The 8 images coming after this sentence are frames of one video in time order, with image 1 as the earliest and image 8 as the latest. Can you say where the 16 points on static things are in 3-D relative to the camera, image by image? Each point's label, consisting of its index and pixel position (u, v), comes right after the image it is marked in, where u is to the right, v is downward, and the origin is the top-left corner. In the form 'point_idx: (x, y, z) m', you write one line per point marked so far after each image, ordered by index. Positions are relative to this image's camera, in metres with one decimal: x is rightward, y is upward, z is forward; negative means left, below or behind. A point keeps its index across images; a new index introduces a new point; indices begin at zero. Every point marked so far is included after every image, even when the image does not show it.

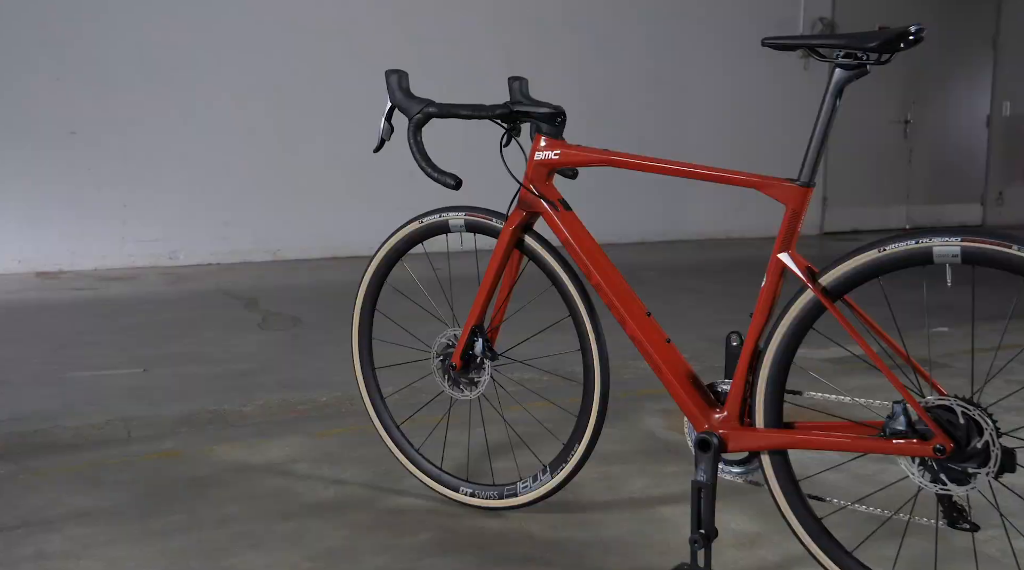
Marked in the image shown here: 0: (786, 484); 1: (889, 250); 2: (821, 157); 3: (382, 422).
0: (+0.7, -0.5, +3.2) m
1: (+0.9, +0.1, +2.9) m
2: (+0.7, +0.3, +3.0) m
3: (-0.4, -0.4, +3.8) m
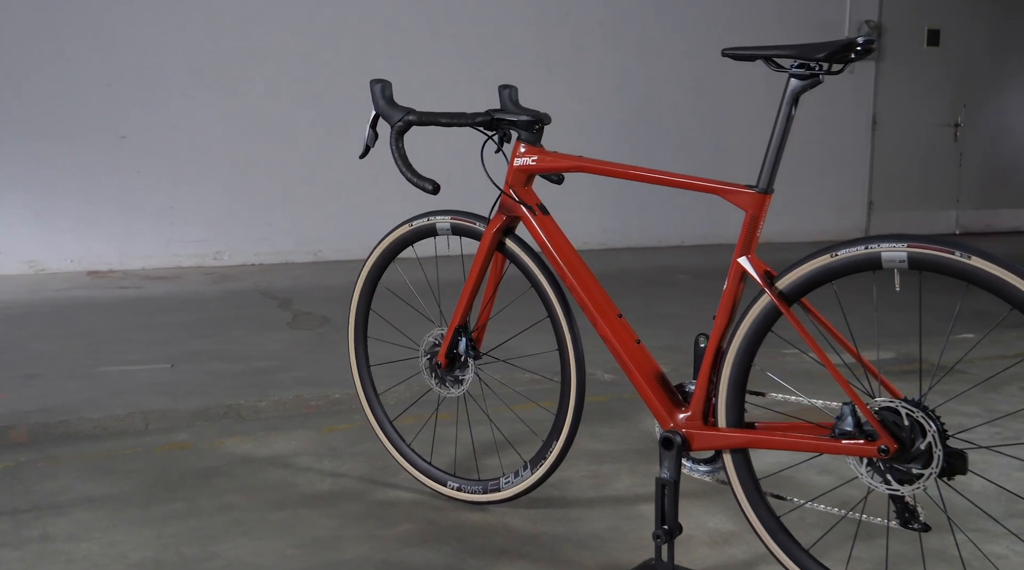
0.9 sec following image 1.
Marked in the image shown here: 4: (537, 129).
0: (+0.6, -0.5, +3.3) m
1: (+0.8, +0.1, +3.0) m
2: (+0.6, +0.3, +3.1) m
3: (-0.4, -0.4, +4.0) m
4: (+0.1, +0.4, +3.6) m
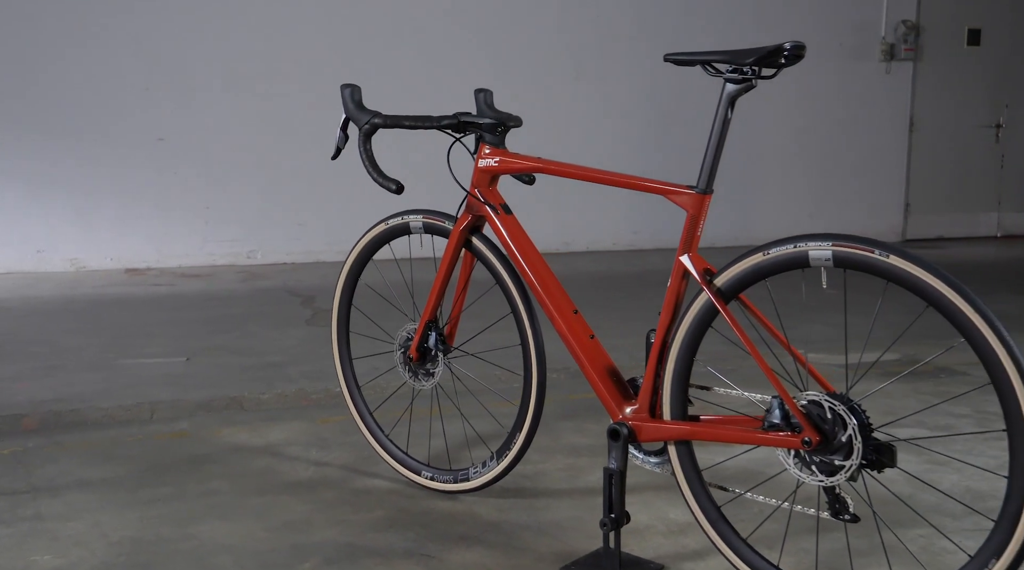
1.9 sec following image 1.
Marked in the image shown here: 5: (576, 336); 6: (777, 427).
0: (+0.5, -0.5, +3.4) m
1: (+0.6, +0.1, +3.1) m
2: (+0.5, +0.3, +3.2) m
3: (-0.5, -0.4, +4.1) m
4: (0.0, +0.4, +3.7) m
5: (+0.2, -0.1, +3.6) m
6: (+0.6, -0.3, +3.1) m
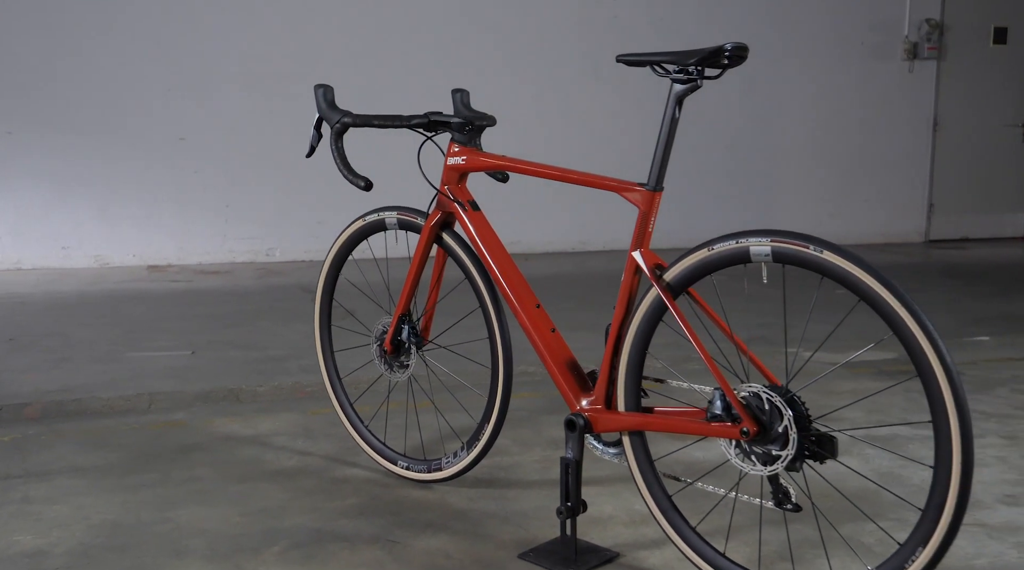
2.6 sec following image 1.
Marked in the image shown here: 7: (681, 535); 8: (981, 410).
0: (+0.3, -0.5, +3.5) m
1: (+0.5, +0.1, +3.2) m
2: (+0.4, +0.3, +3.3) m
3: (-0.6, -0.4, +4.3) m
4: (-0.1, +0.5, +3.8) m
5: (+0.1, -0.1, +3.6) m
6: (+0.5, -0.3, +3.2) m
7: (+0.4, -0.7, +3.4) m
8: (+1.9, -0.5, +5.2) m
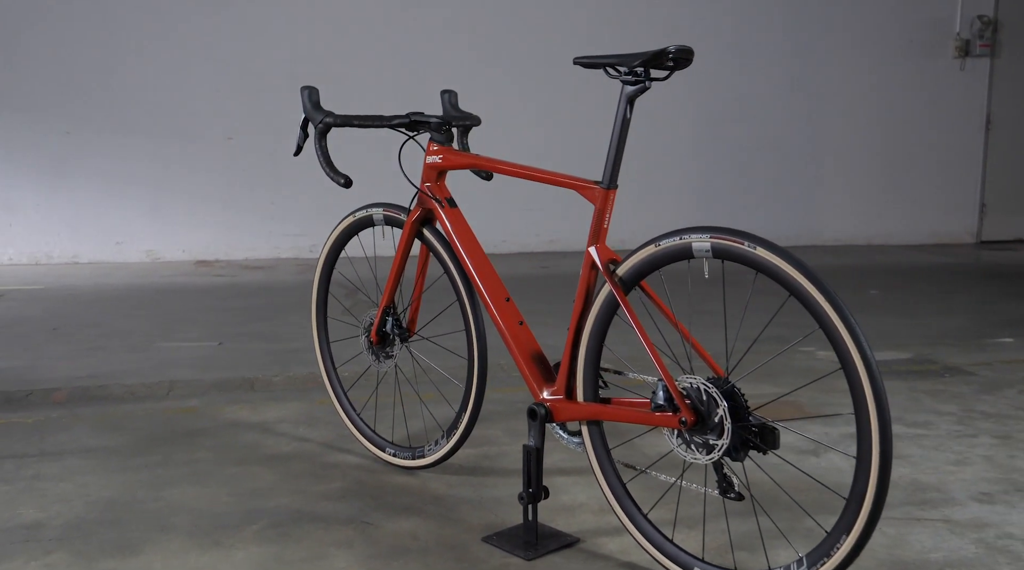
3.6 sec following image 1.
0: (+0.2, -0.5, +3.6) m
1: (+0.4, +0.1, +3.3) m
2: (+0.3, +0.3, +3.4) m
3: (-0.6, -0.4, +4.5) m
4: (-0.2, +0.5, +4.0) m
5: (0.0, -0.1, +3.8) m
6: (+0.4, -0.3, +3.3) m
7: (+0.3, -0.6, +3.5) m
8: (+1.9, -0.5, +5.2) m
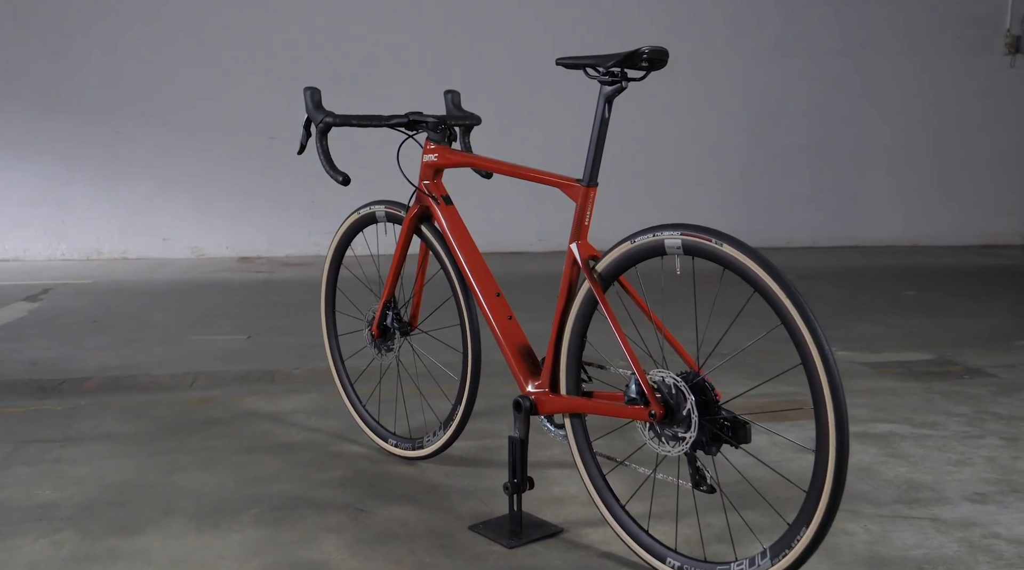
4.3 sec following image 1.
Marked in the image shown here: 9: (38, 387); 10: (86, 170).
0: (+0.2, -0.4, +3.7) m
1: (+0.3, +0.1, +3.4) m
2: (+0.2, +0.3, +3.5) m
3: (-0.6, -0.3, +4.6) m
4: (-0.2, +0.5, +4.1) m
5: (0.0, -0.1, +3.9) m
6: (+0.3, -0.3, +3.4) m
7: (+0.3, -0.6, +3.6) m
8: (+1.9, -0.5, +5.2) m
9: (-2.0, -0.4, +5.4) m
10: (-2.7, +0.7, +8.4) m
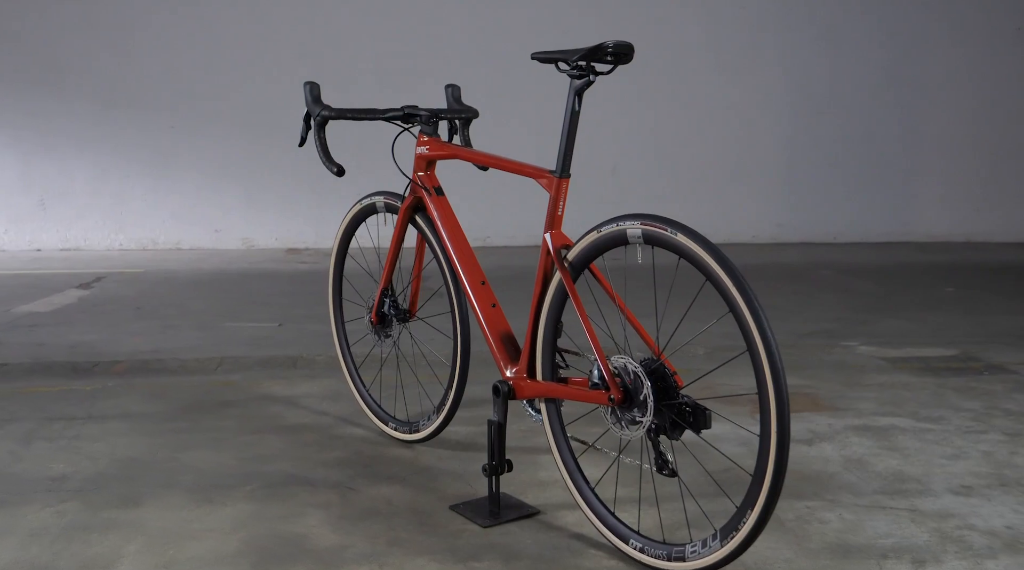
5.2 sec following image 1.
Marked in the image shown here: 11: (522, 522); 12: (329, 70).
0: (+0.1, -0.4, +3.8) m
1: (+0.2, +0.1, +3.5) m
2: (+0.2, +0.4, +3.6) m
3: (-0.6, -0.3, +4.7) m
4: (-0.2, +0.5, +4.2) m
5: (-0.1, -0.1, +4.0) m
6: (+0.2, -0.3, +3.5) m
7: (+0.2, -0.6, +3.7) m
8: (+2.0, -0.5, +5.2) m
9: (-1.9, -0.4, +5.6) m
10: (-2.5, +0.8, +8.6) m
11: (0.0, -0.7, +3.8) m
12: (-1.2, +1.4, +8.6) m
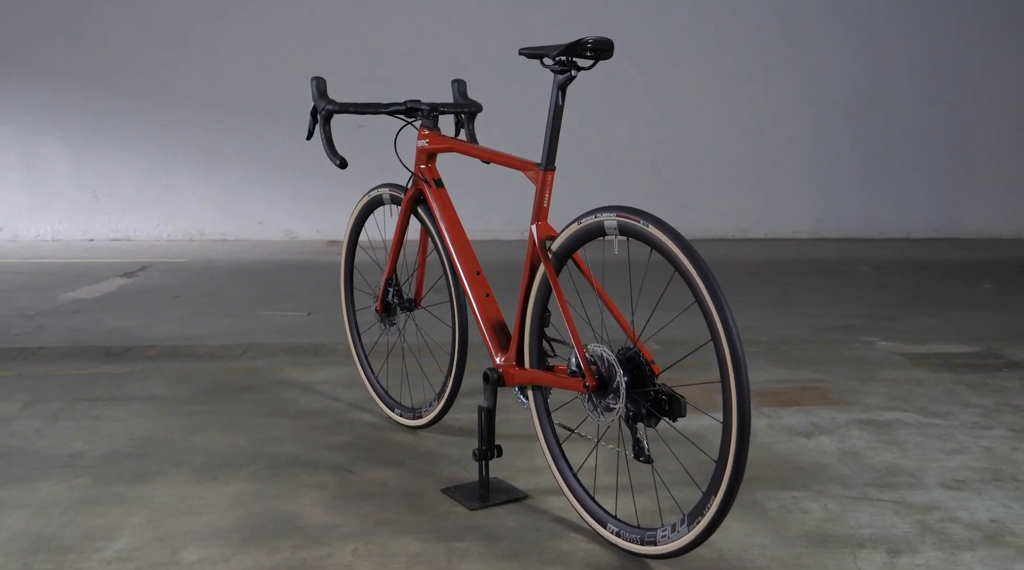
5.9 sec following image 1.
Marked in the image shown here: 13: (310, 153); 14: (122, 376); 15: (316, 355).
0: (+0.1, -0.4, +3.9) m
1: (+0.2, +0.2, +3.5) m
2: (+0.1, +0.4, +3.7) m
3: (-0.6, -0.3, +4.9) m
4: (-0.2, +0.6, +4.3) m
5: (-0.1, 0.0, +4.1) m
6: (+0.2, -0.2, +3.5) m
7: (+0.2, -0.6, +3.8) m
8: (+2.0, -0.5, +5.2) m
9: (-1.8, -0.3, +5.9) m
10: (-2.2, +0.9, +8.9) m
11: (0.0, -0.7, +3.9) m
12: (-1.0, +1.5, +8.8) m
13: (-1.4, +0.9, +8.9) m
14: (-1.6, -0.4, +5.5) m
15: (-0.9, -0.3, +5.7) m
